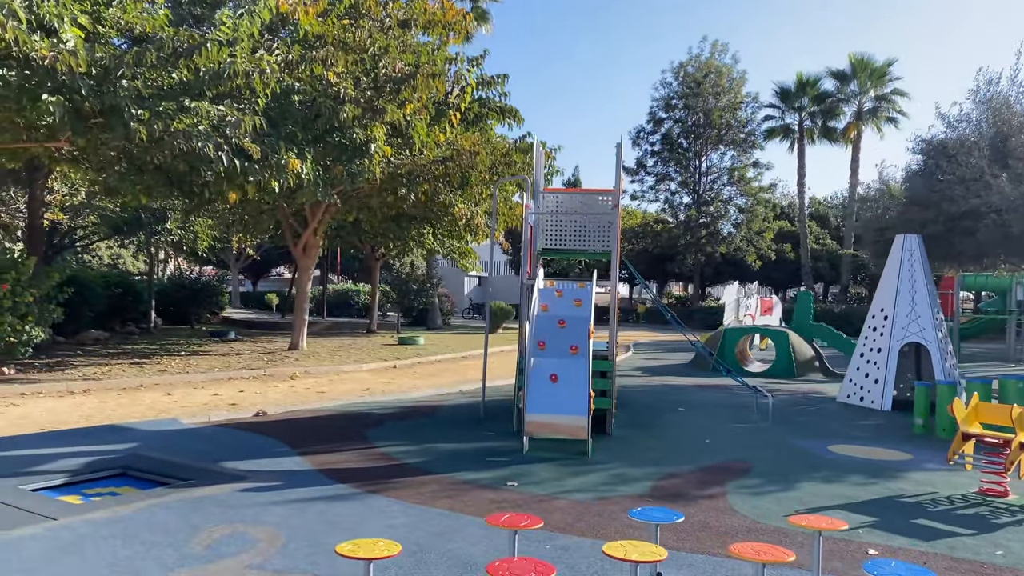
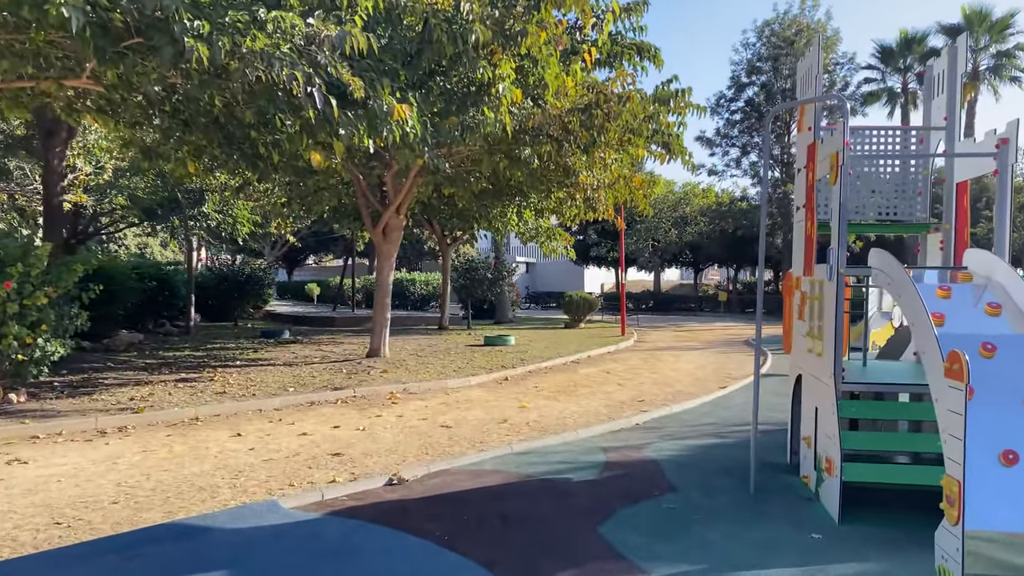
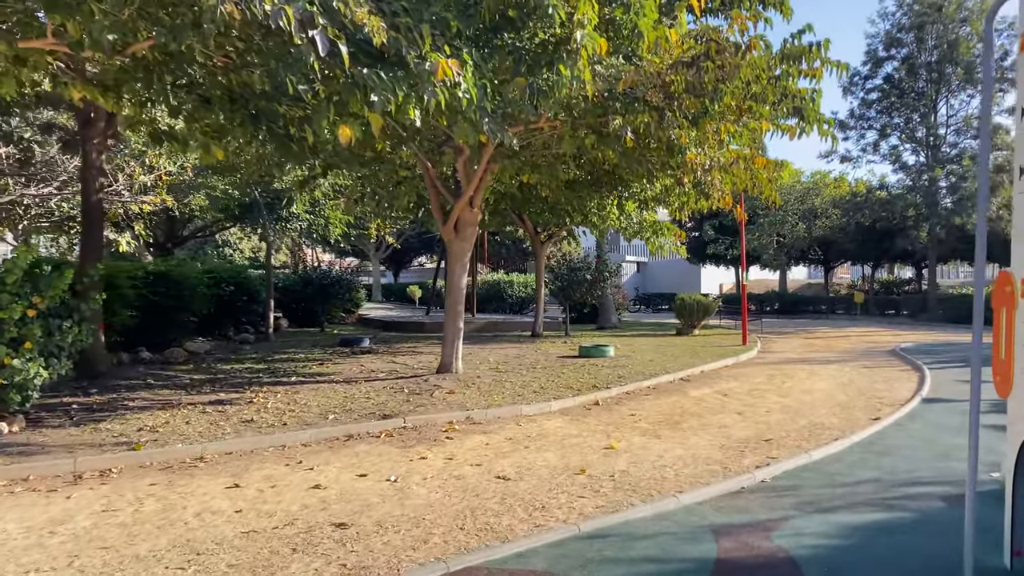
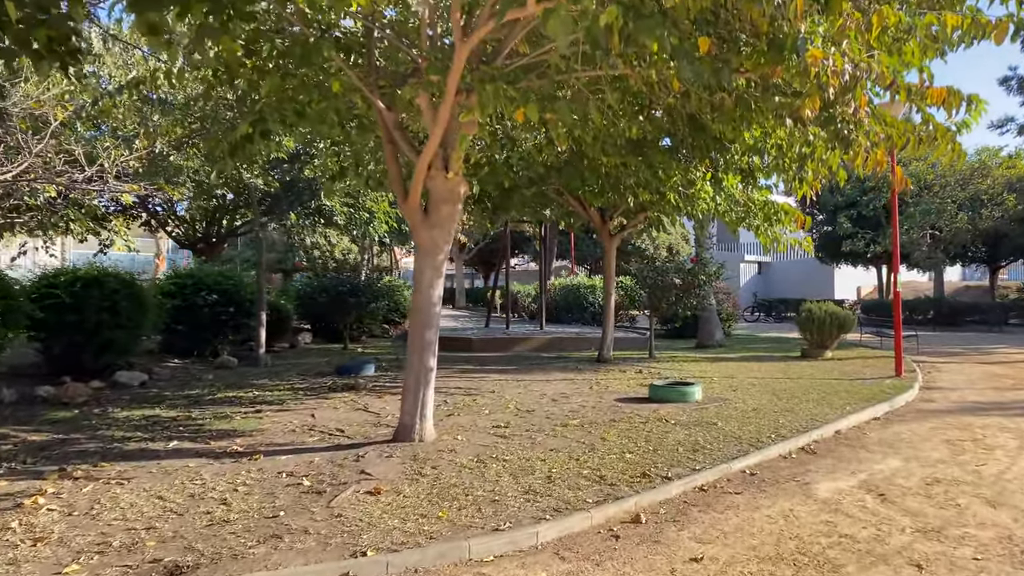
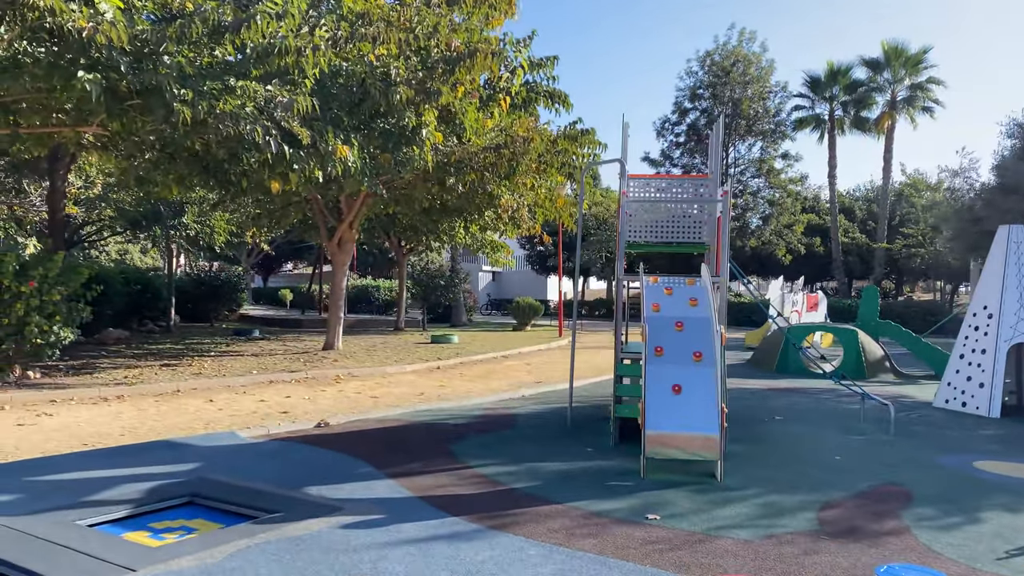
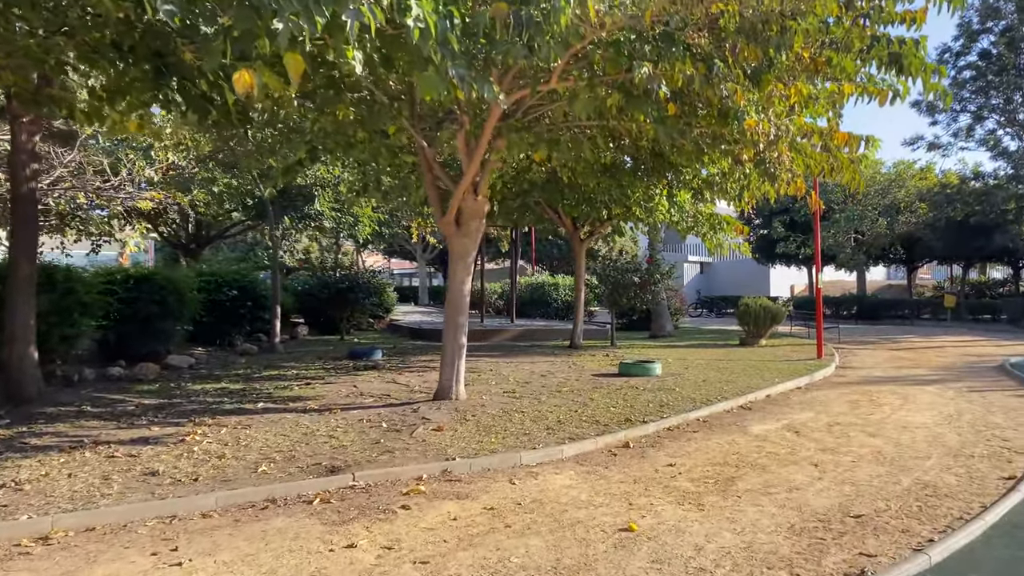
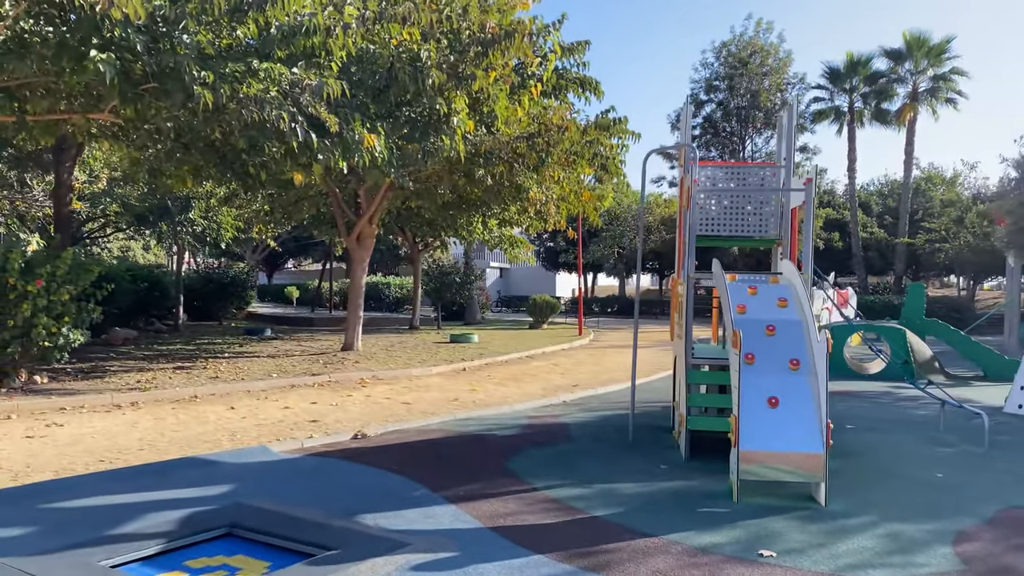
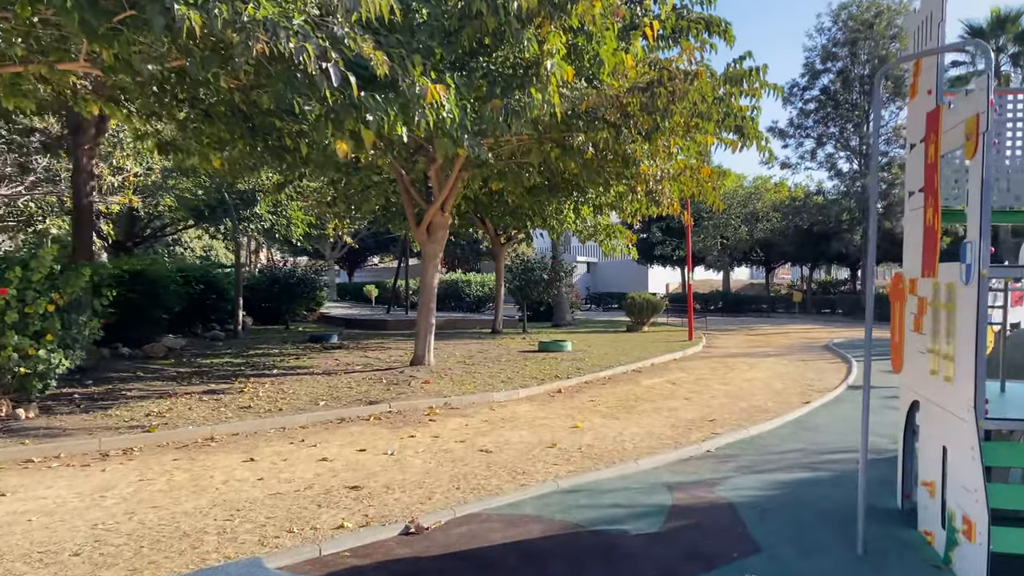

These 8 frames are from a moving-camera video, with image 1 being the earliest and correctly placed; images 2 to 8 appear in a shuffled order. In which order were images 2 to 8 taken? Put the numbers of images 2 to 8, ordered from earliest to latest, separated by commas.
5, 7, 2, 8, 3, 6, 4
